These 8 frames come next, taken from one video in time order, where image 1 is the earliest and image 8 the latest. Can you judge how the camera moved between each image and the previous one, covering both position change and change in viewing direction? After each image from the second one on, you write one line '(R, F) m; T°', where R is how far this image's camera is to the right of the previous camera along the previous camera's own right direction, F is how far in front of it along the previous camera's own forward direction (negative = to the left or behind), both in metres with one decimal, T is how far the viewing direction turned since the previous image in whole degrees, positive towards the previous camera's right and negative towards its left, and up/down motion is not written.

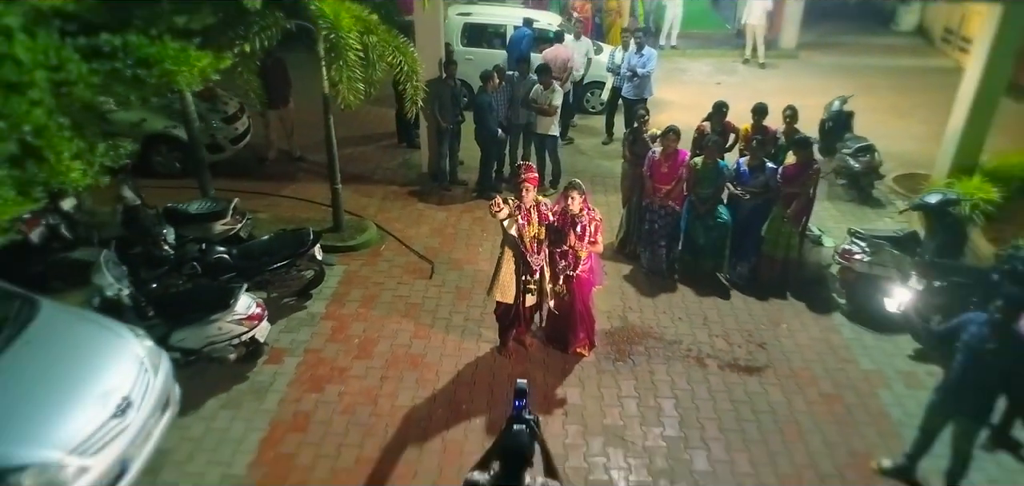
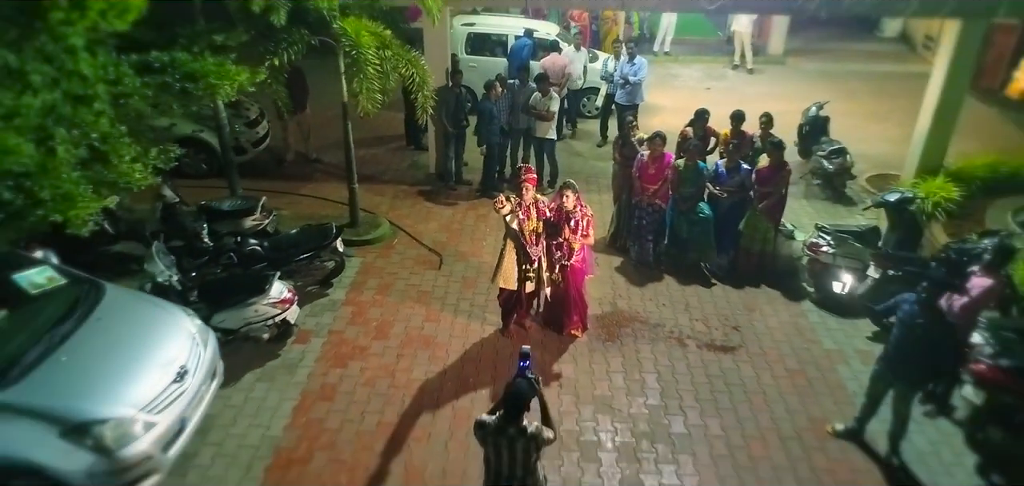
(0.0, -0.6) m; 0°
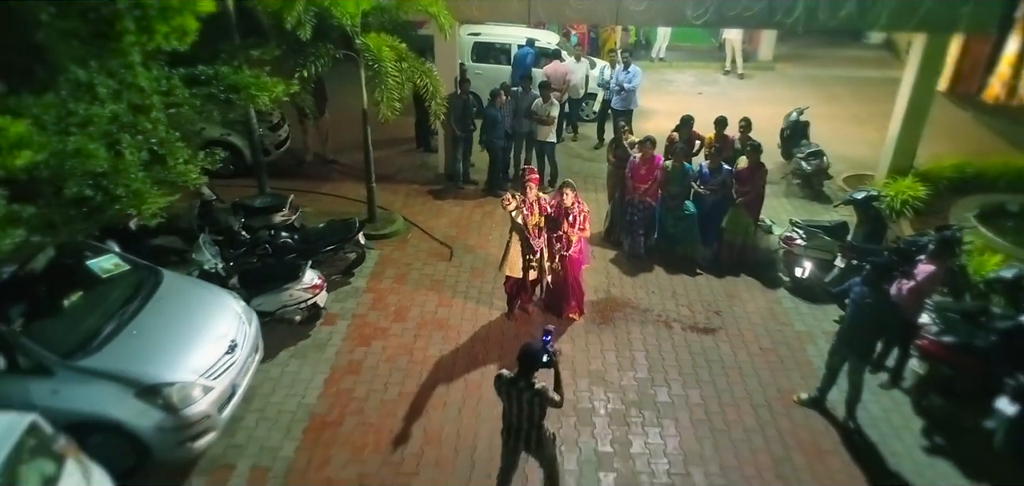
(0.0, -0.6) m; 0°
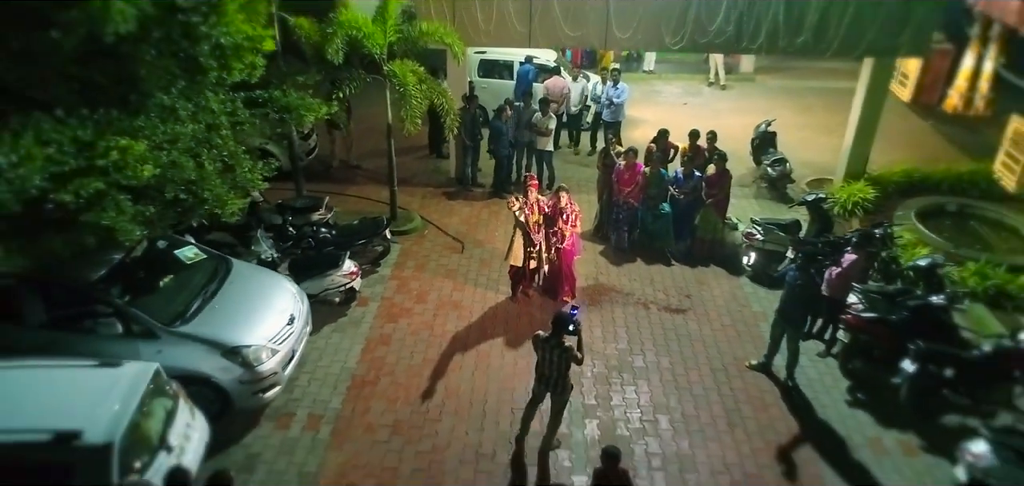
(0.0, -1.1) m; 0°
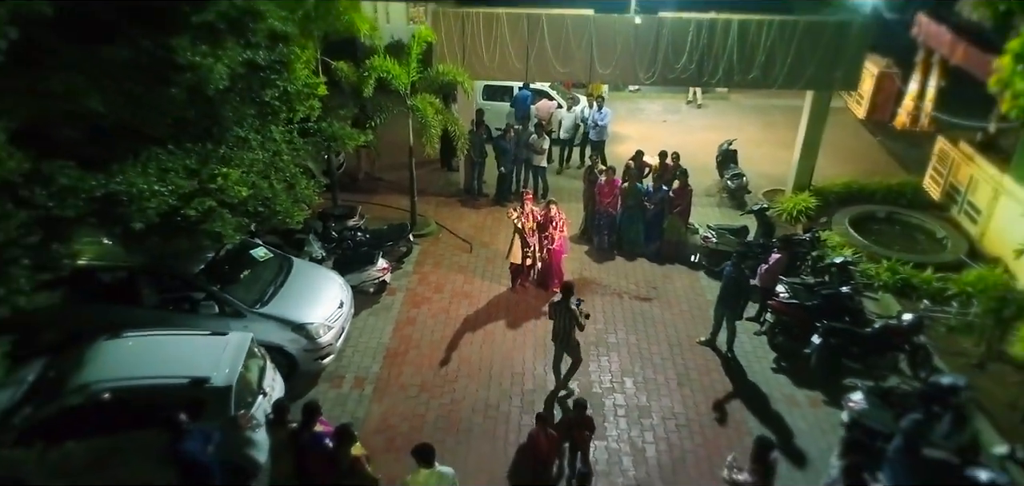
(0.0, -1.6) m; 0°
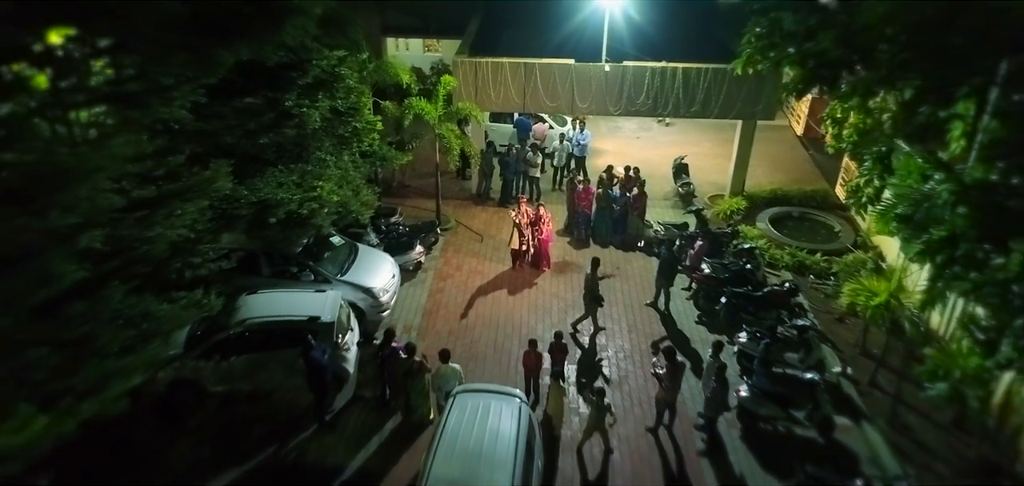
(0.0, -3.1) m; 0°
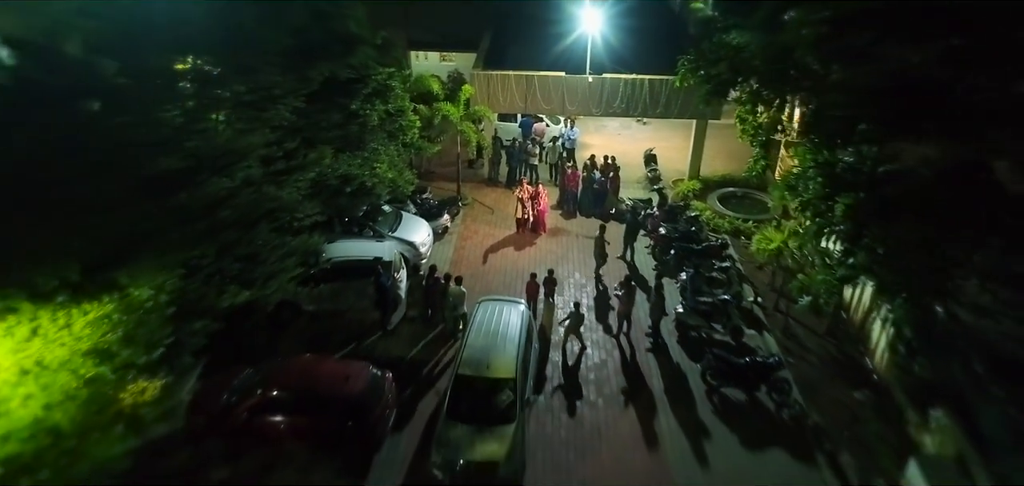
(-0.1, -3.6) m; 0°
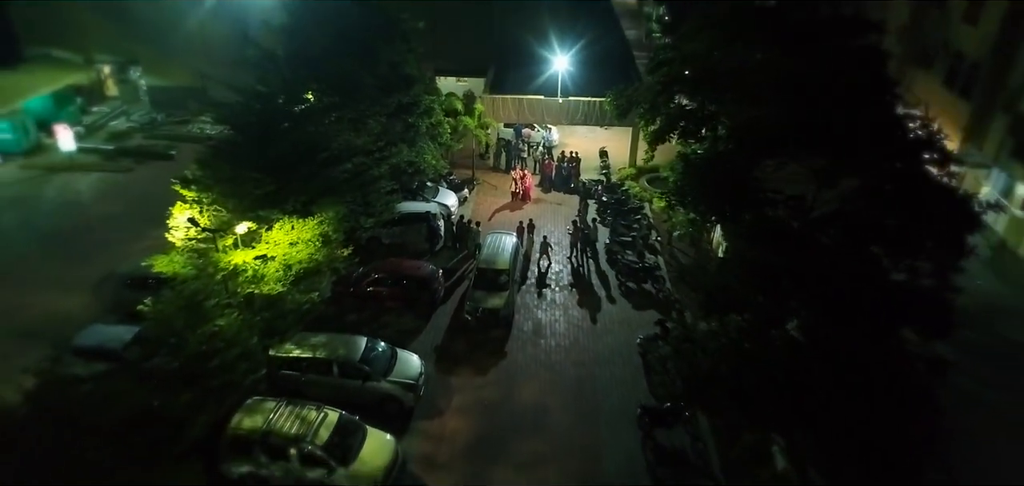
(+0.1, -8.2) m; 0°
